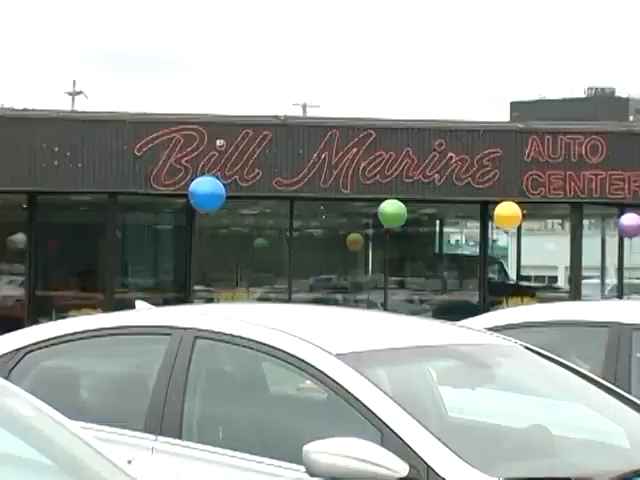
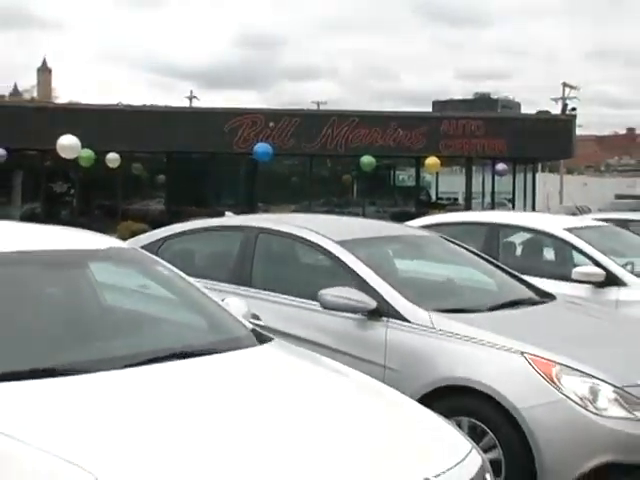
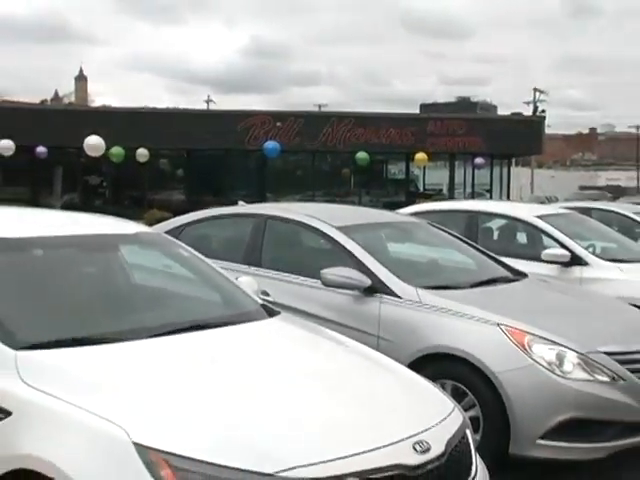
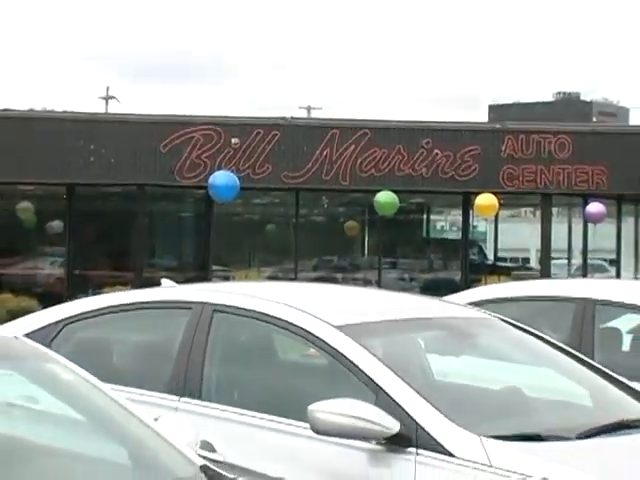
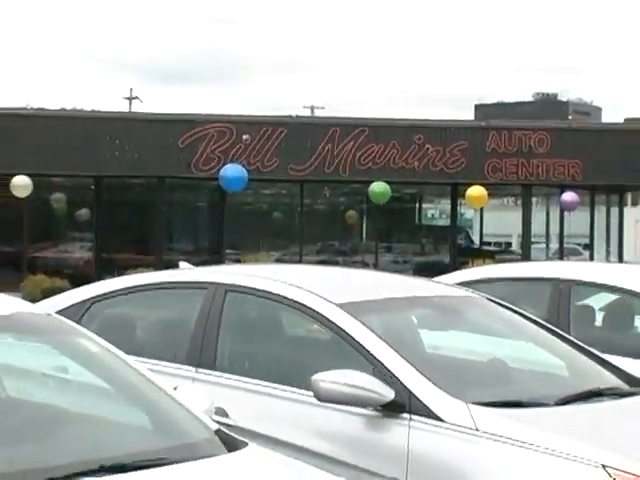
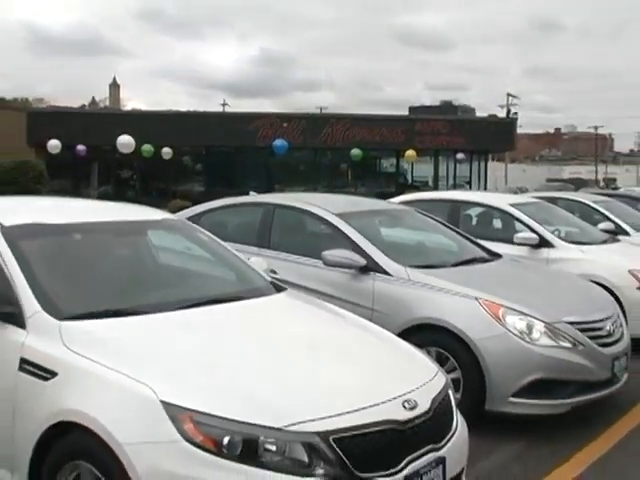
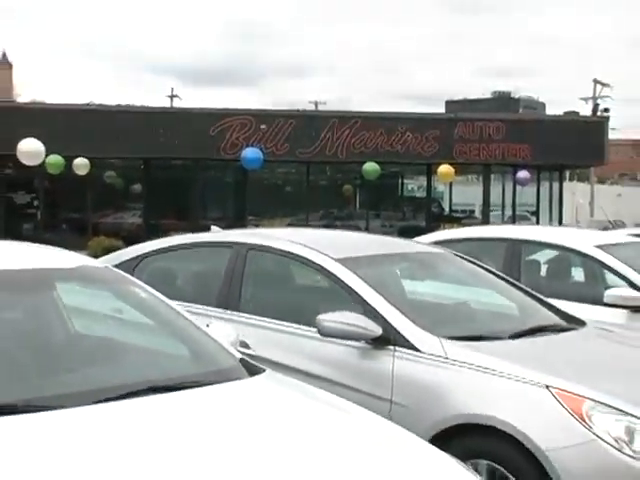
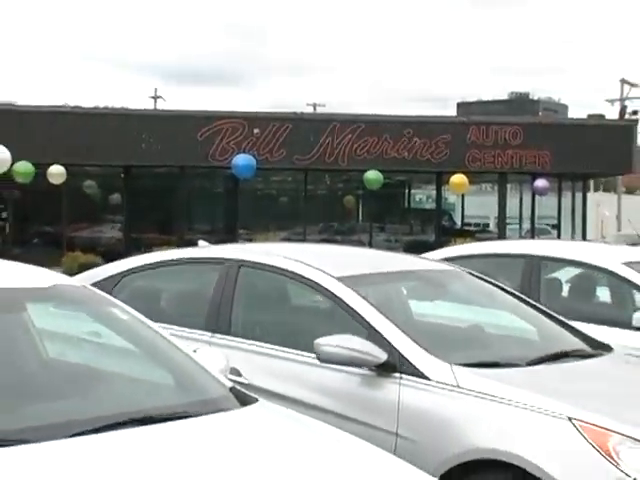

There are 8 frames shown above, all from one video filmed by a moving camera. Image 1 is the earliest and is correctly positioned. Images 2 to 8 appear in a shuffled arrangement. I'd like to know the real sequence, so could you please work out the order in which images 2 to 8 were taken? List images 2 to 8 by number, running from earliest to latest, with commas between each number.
4, 5, 8, 7, 2, 3, 6
